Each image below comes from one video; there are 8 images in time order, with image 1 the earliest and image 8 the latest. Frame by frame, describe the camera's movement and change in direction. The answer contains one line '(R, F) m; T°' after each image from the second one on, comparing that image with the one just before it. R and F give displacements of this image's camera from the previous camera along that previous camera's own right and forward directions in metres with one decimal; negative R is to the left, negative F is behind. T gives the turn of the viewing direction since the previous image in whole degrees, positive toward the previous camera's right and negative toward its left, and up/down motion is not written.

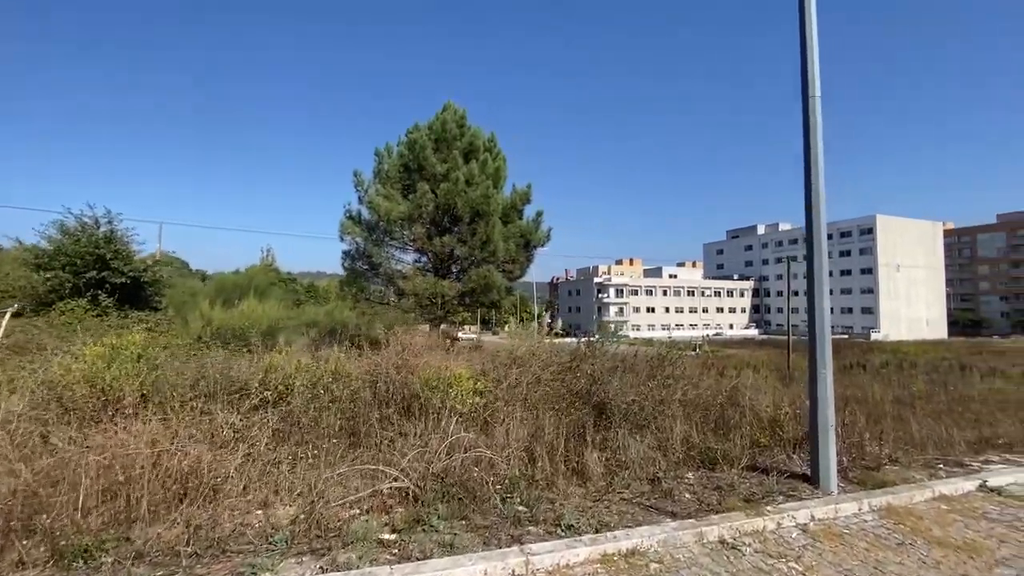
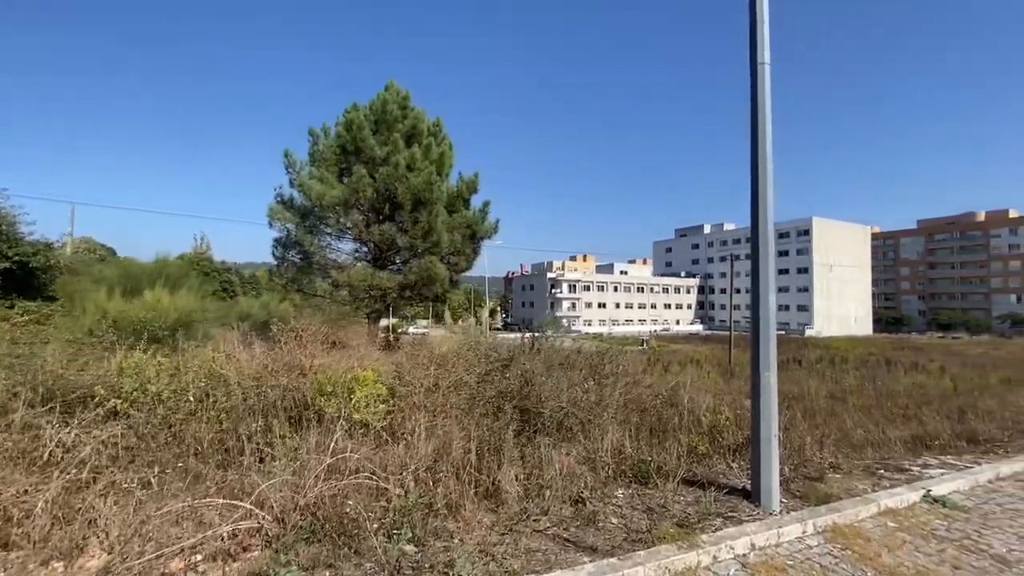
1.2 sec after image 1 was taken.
(+0.4, +0.6) m; +5°
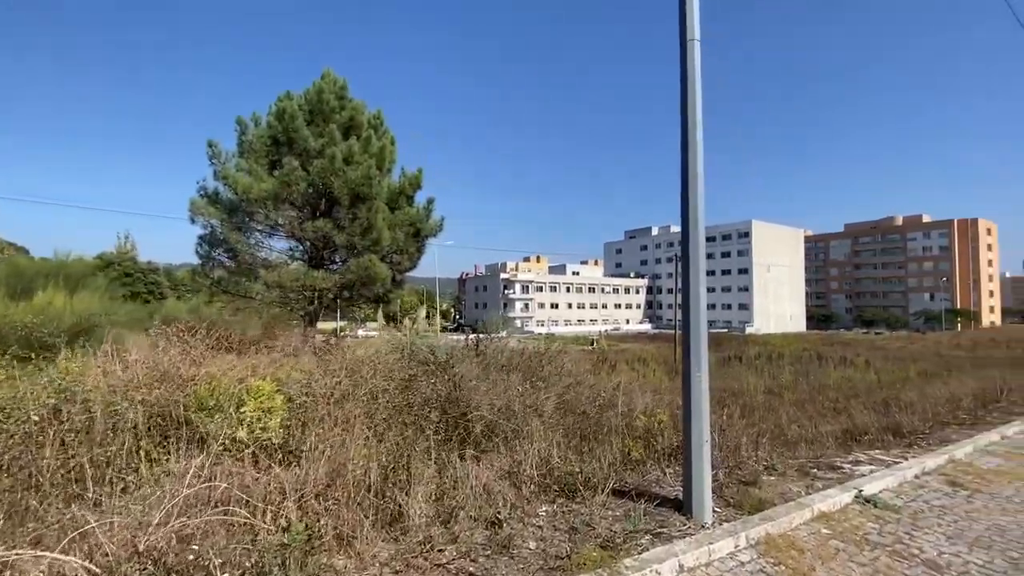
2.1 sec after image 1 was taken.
(+0.3, +0.4) m; +5°
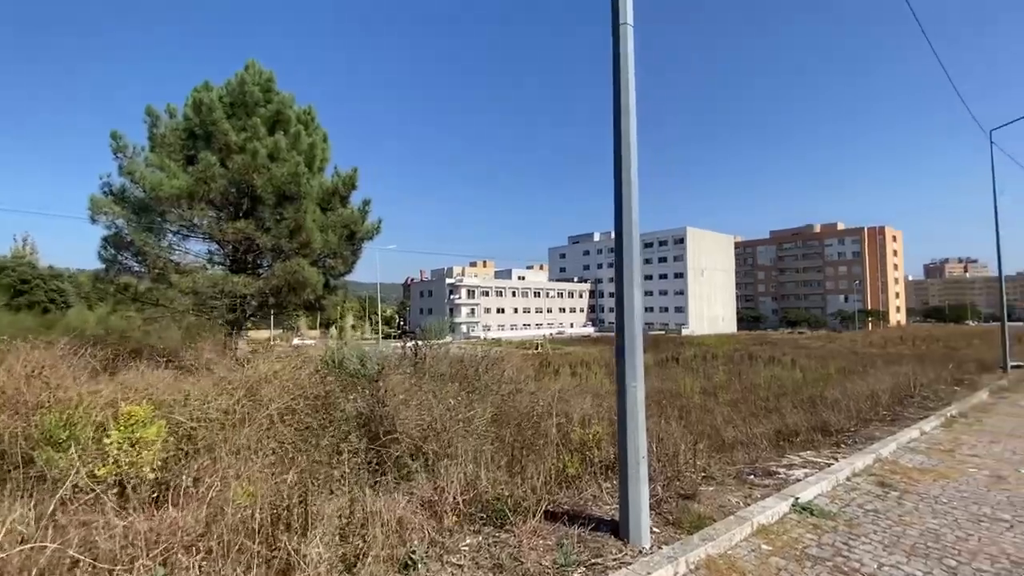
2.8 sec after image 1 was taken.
(+0.2, +0.3) m; +6°
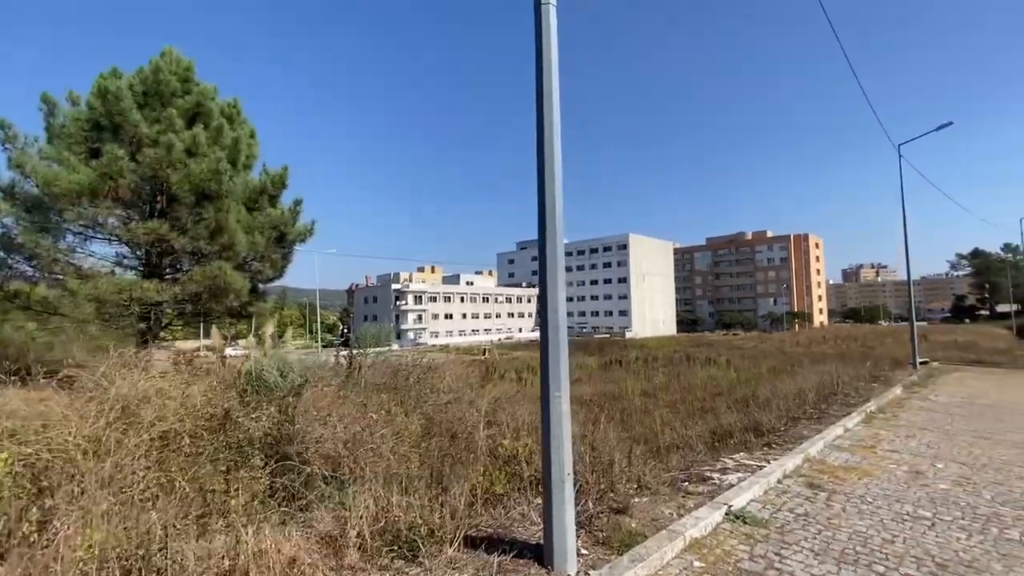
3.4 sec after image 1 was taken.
(+0.2, +0.3) m; +6°
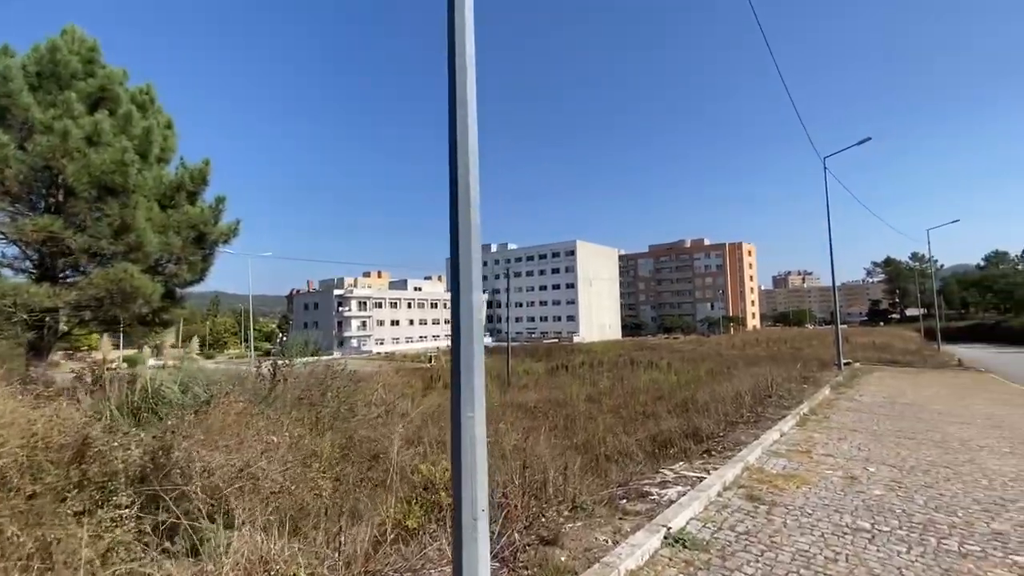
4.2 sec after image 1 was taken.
(+0.2, +0.4) m; +6°
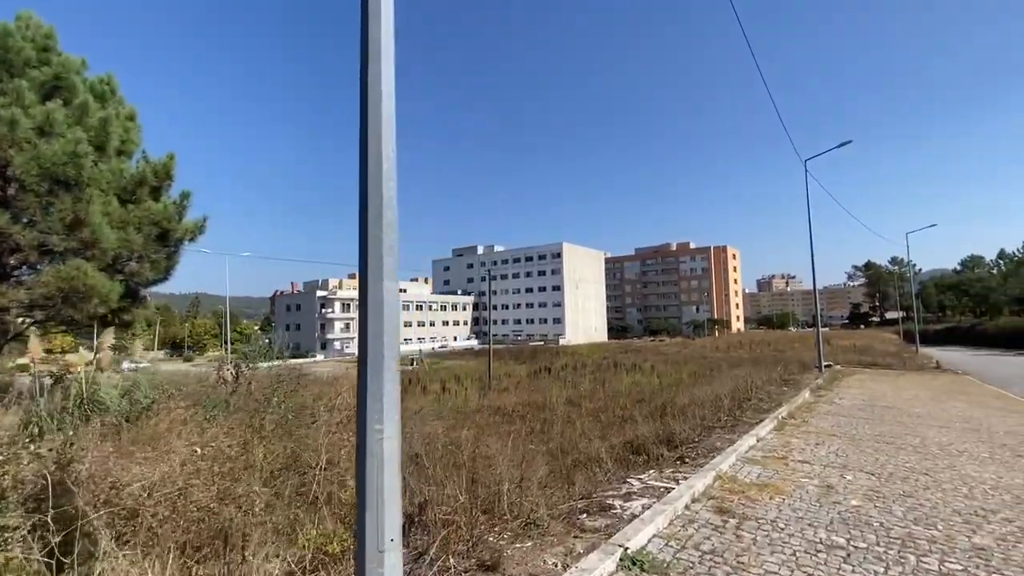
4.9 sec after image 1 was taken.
(+0.3, +0.3) m; +1°
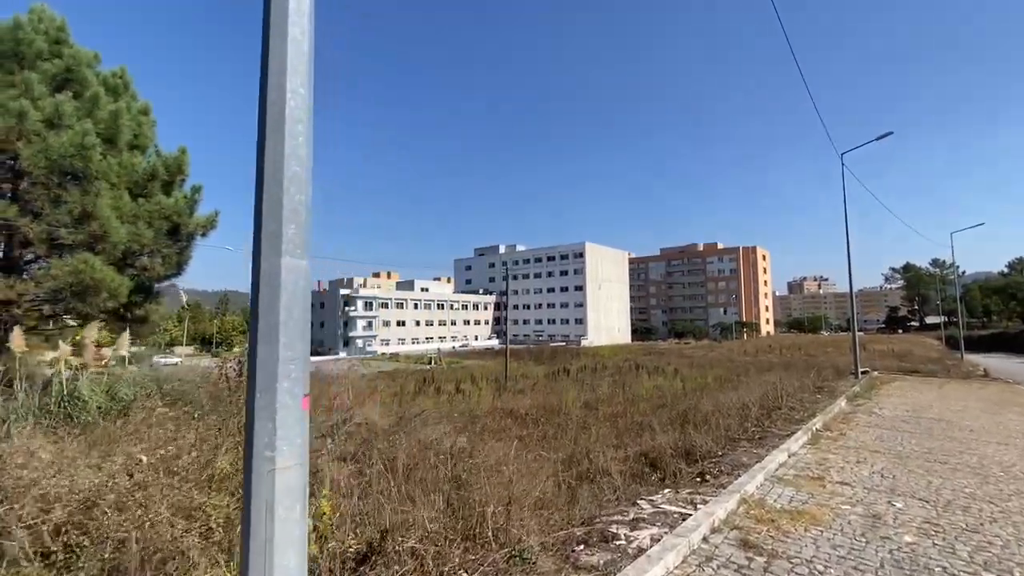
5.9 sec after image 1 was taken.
(+0.2, +0.5) m; -3°
